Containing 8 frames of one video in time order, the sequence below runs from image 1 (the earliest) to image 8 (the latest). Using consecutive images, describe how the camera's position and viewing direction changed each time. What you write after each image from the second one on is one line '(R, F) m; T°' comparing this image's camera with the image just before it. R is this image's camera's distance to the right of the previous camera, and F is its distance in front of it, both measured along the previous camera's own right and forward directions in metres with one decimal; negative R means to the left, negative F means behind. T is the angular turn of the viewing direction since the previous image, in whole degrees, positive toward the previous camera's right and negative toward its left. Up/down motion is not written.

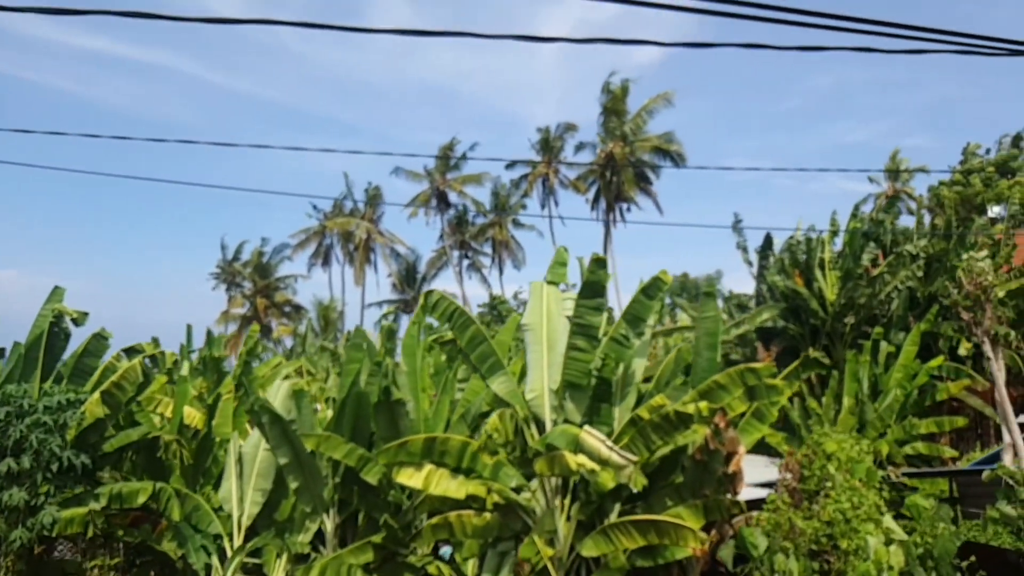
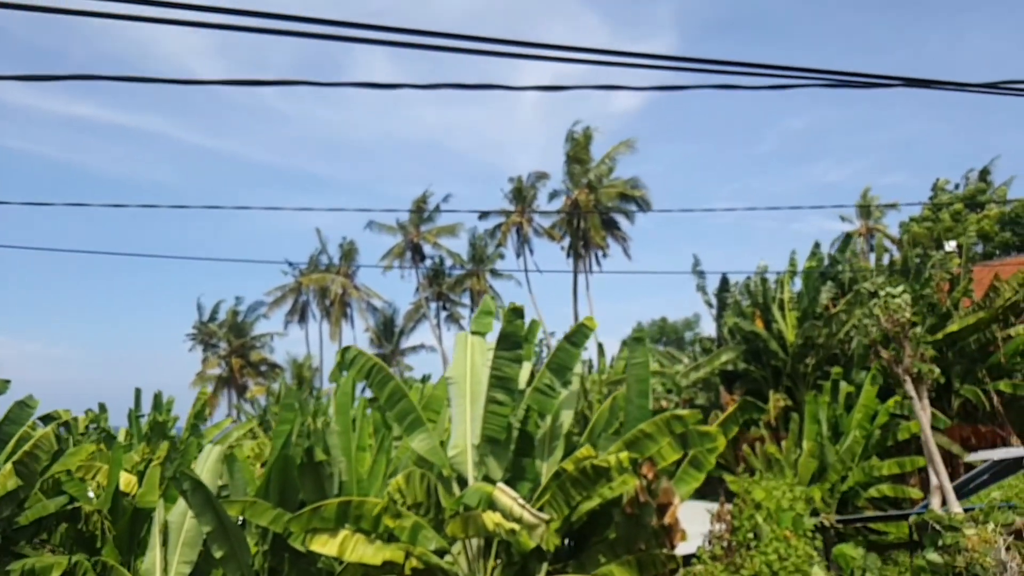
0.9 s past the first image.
(+0.6, +0.2) m; 0°
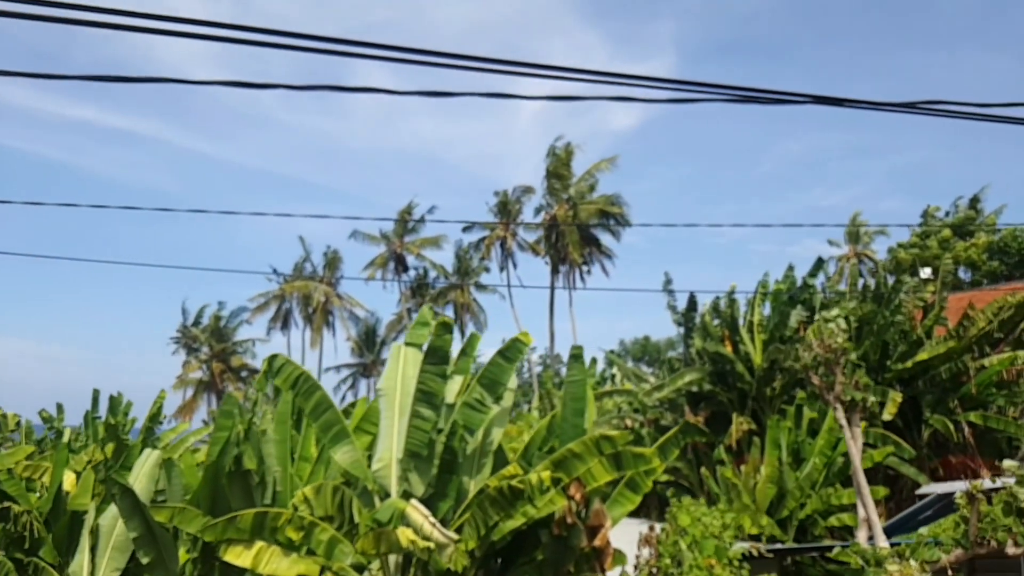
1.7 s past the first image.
(+0.5, +0.2) m; 0°
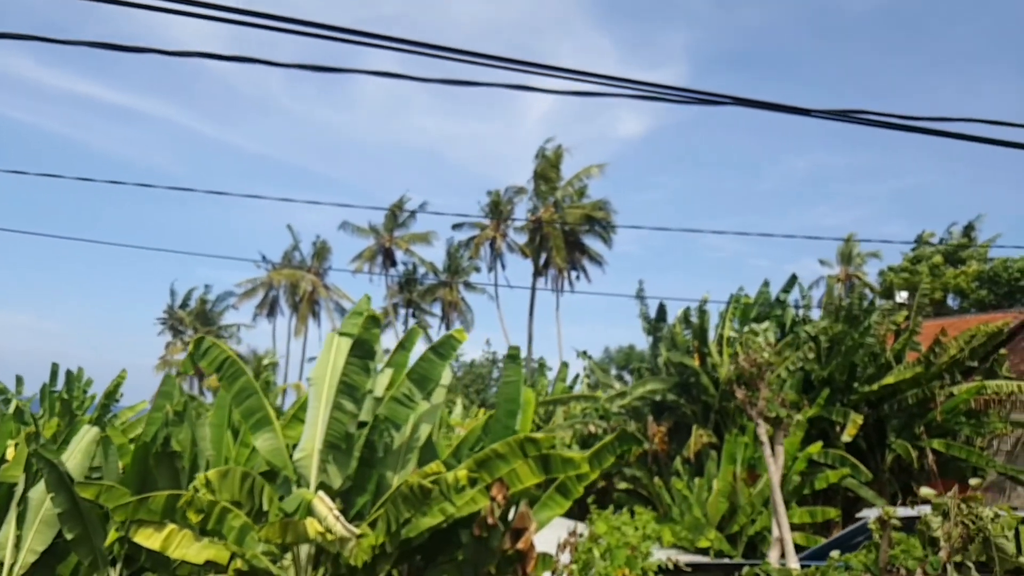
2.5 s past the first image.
(+0.6, +0.1) m; 0°
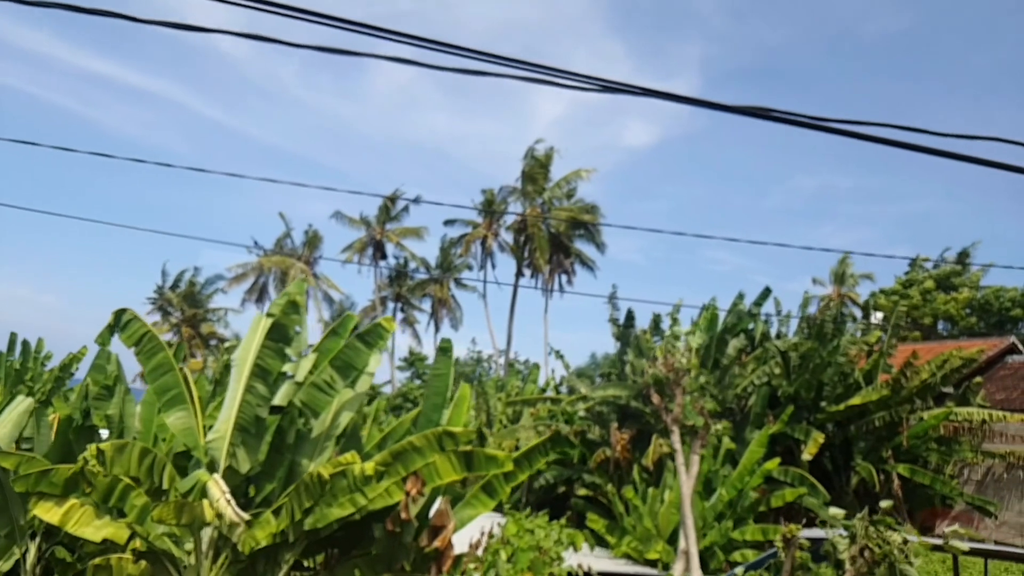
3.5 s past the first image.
(+0.6, +0.2) m; 0°
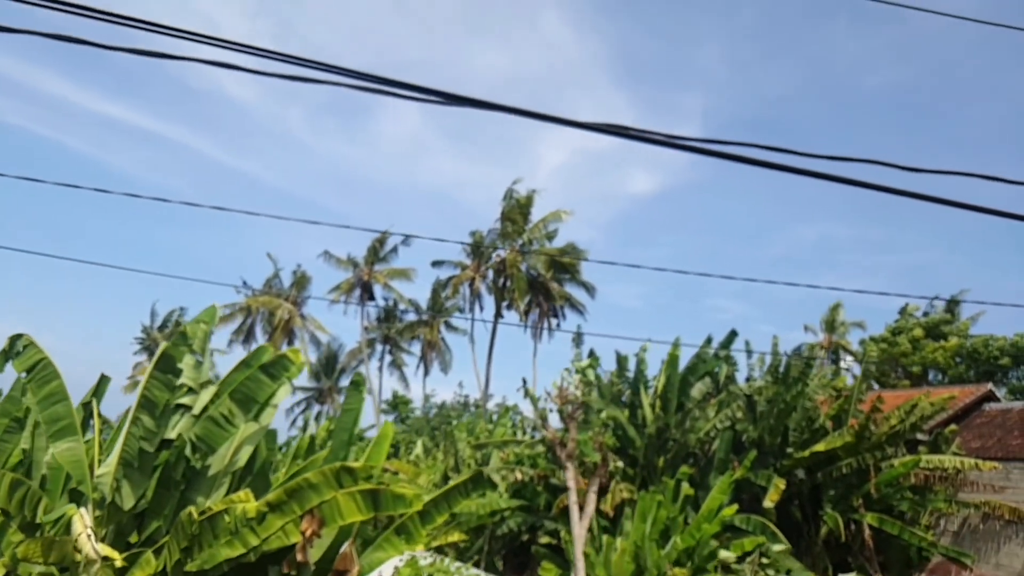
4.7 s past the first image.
(+0.8, +0.3) m; -1°
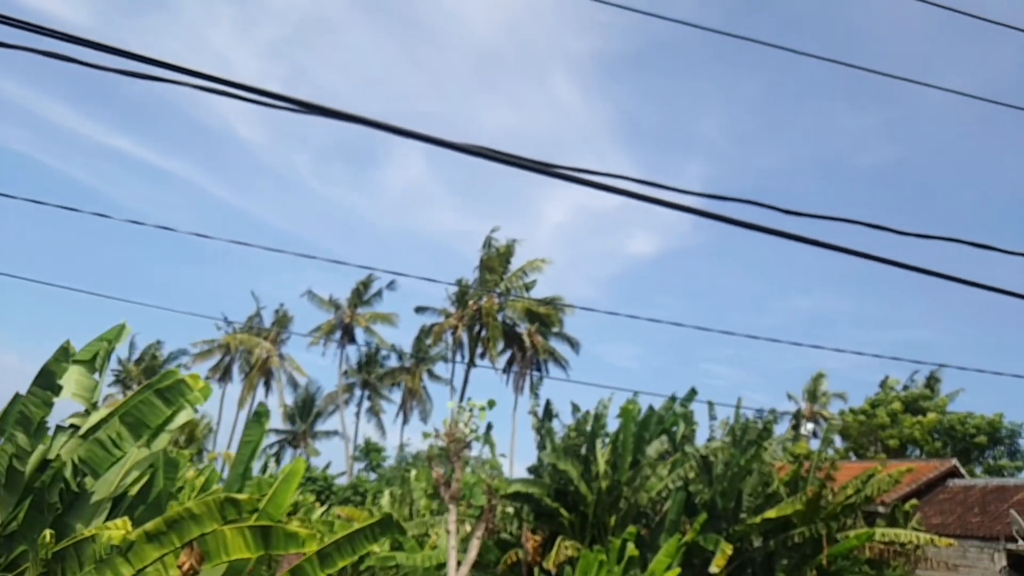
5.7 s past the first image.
(+0.7, +0.2) m; 0°
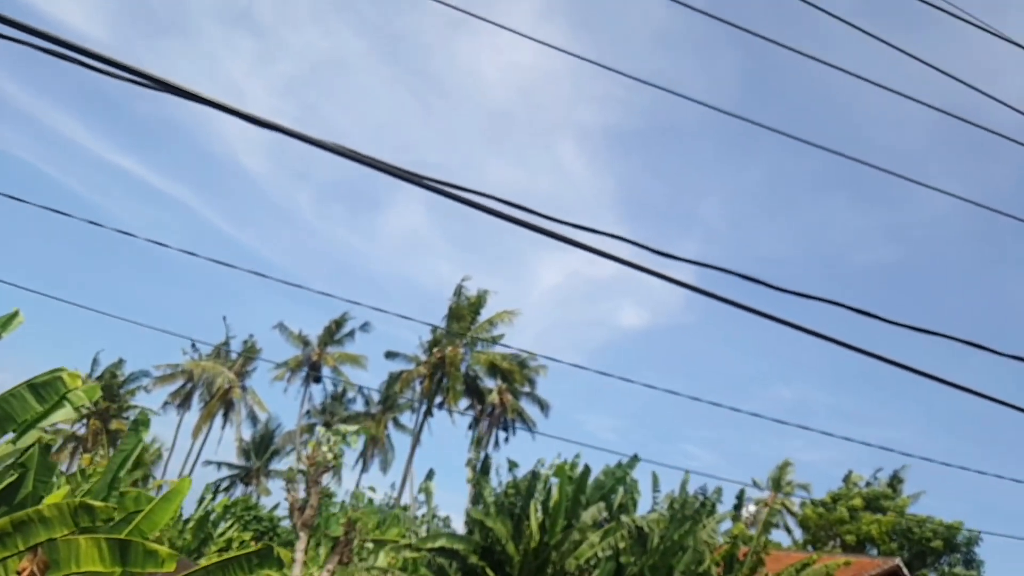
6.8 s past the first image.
(+0.6, +0.3) m; 0°
